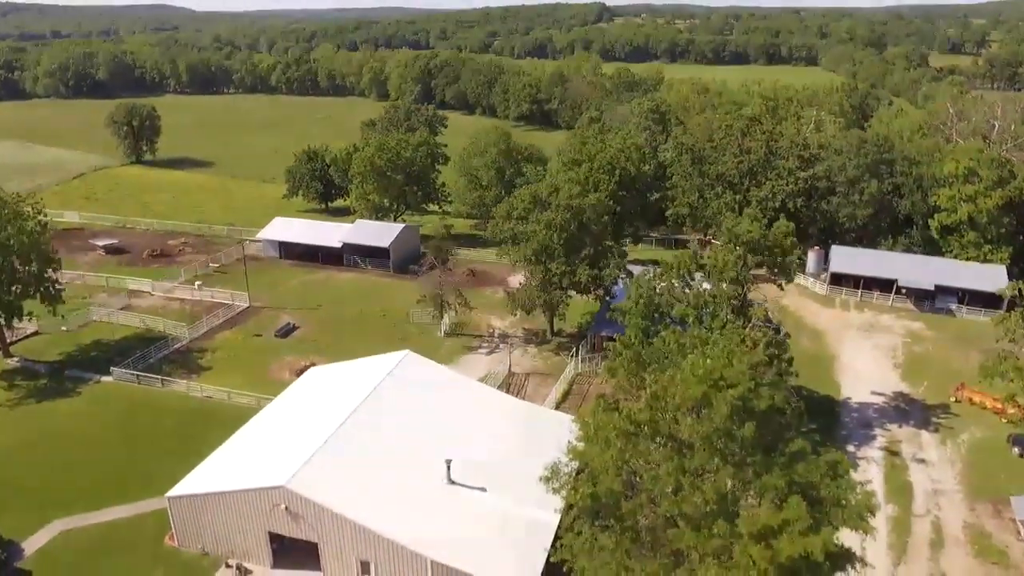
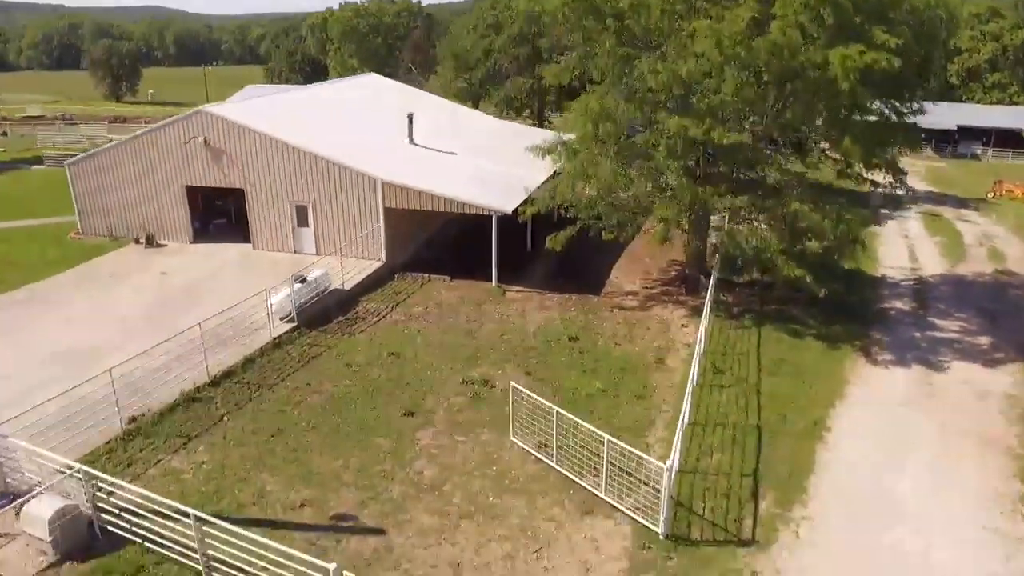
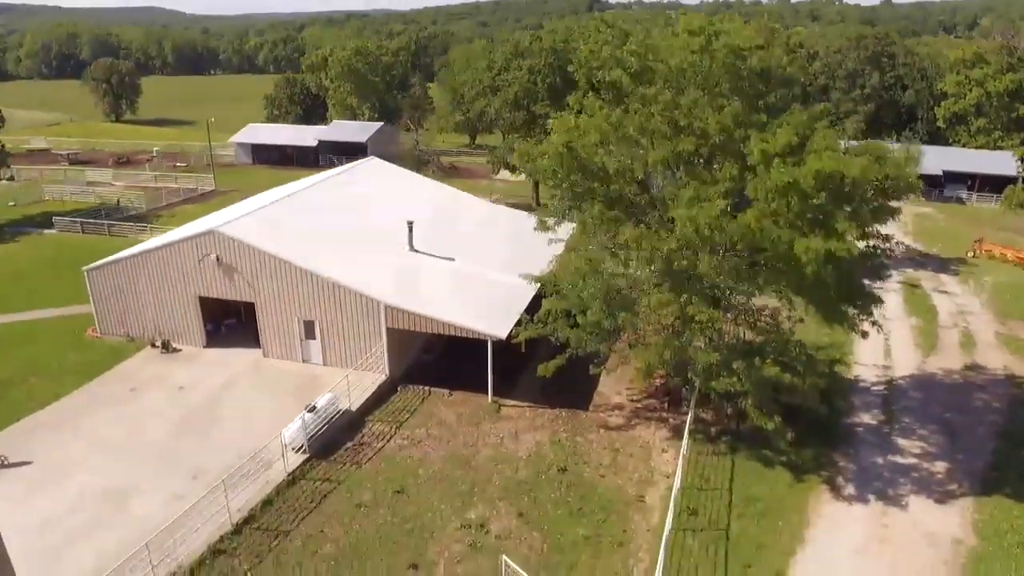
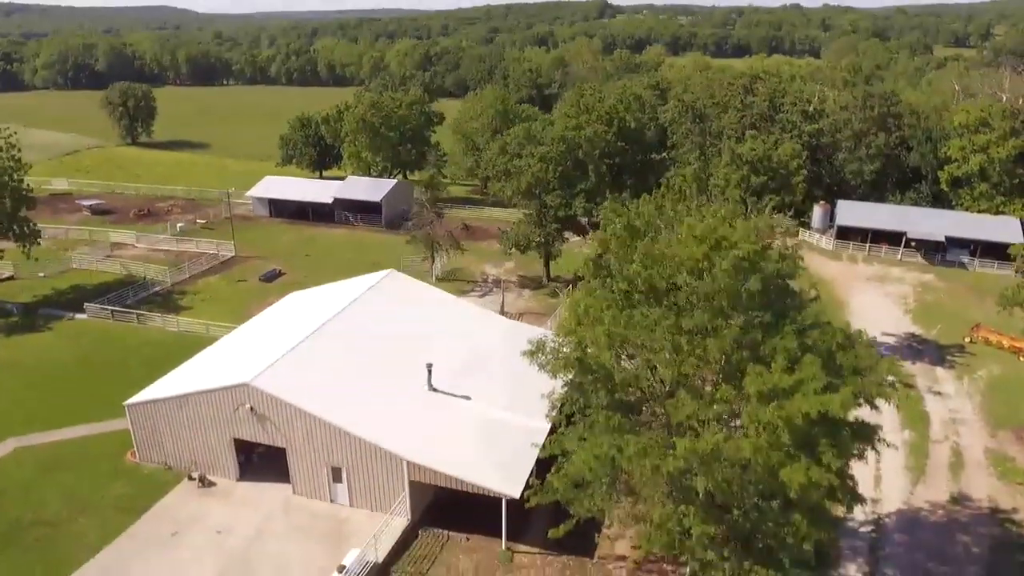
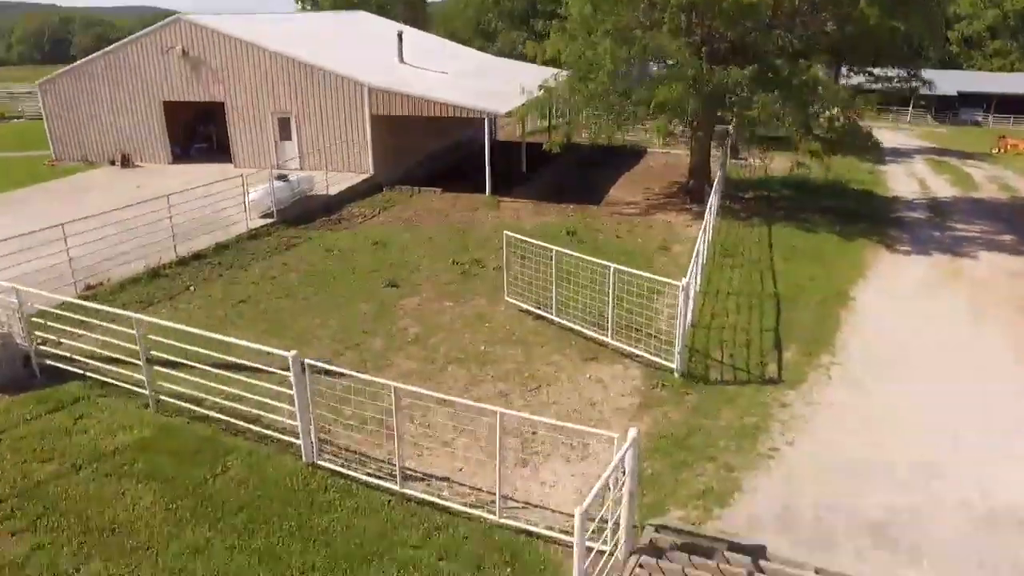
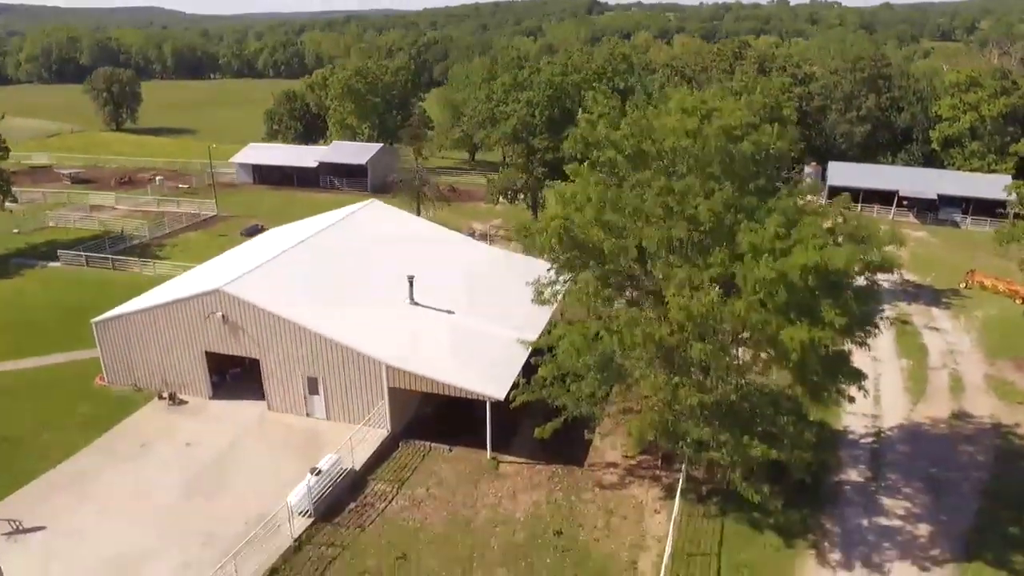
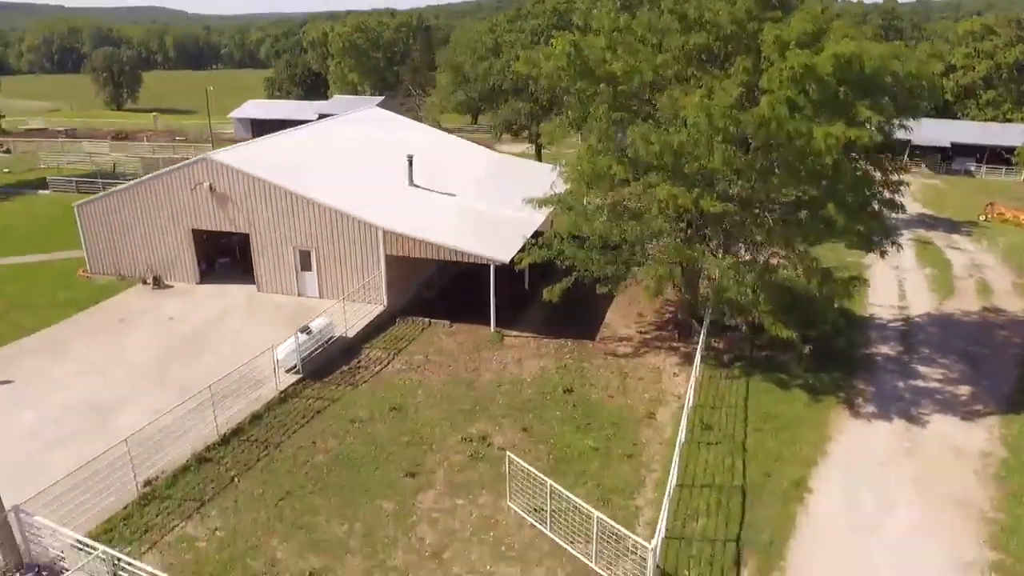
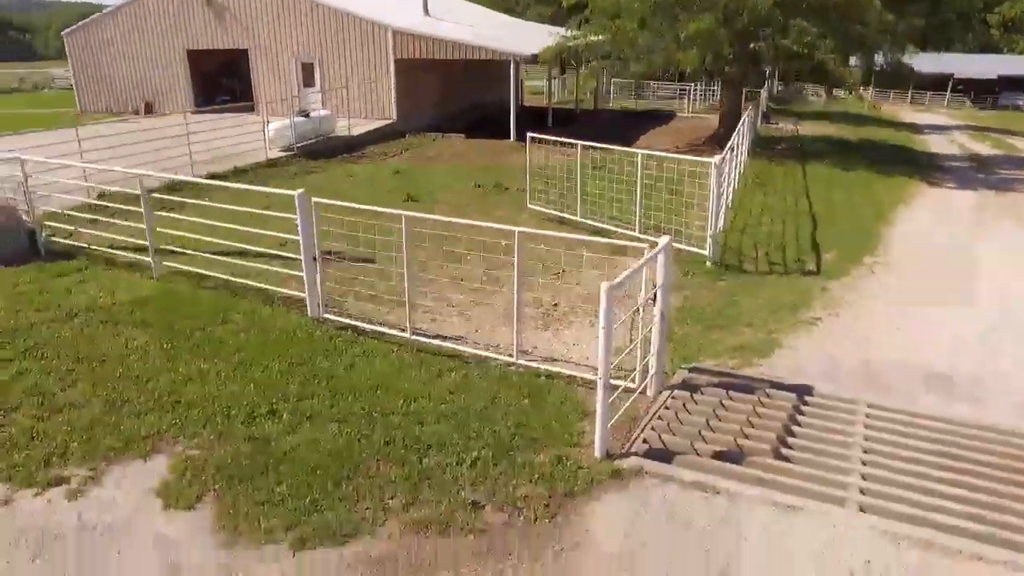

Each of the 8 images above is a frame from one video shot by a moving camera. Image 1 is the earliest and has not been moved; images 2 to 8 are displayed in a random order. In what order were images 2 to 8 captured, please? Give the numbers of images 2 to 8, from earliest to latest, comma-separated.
4, 6, 3, 7, 2, 5, 8
